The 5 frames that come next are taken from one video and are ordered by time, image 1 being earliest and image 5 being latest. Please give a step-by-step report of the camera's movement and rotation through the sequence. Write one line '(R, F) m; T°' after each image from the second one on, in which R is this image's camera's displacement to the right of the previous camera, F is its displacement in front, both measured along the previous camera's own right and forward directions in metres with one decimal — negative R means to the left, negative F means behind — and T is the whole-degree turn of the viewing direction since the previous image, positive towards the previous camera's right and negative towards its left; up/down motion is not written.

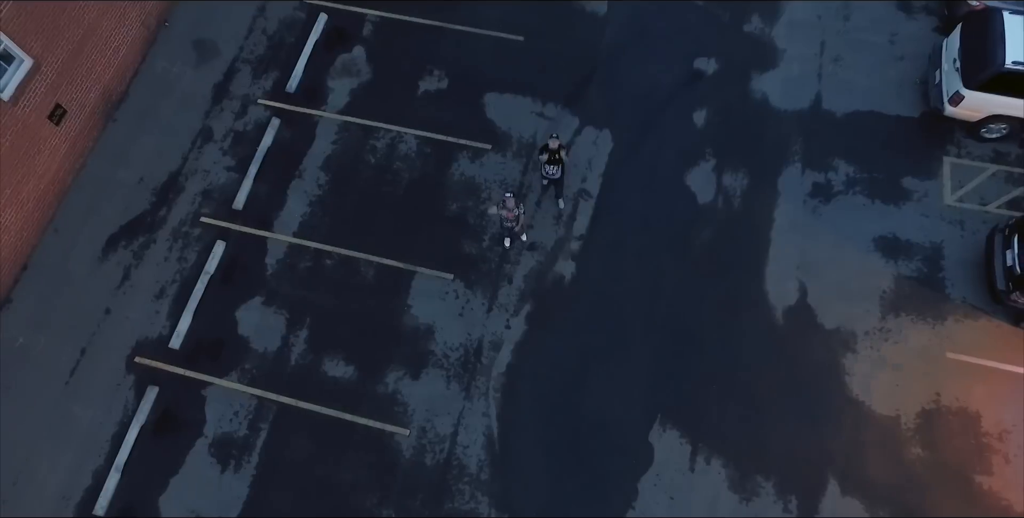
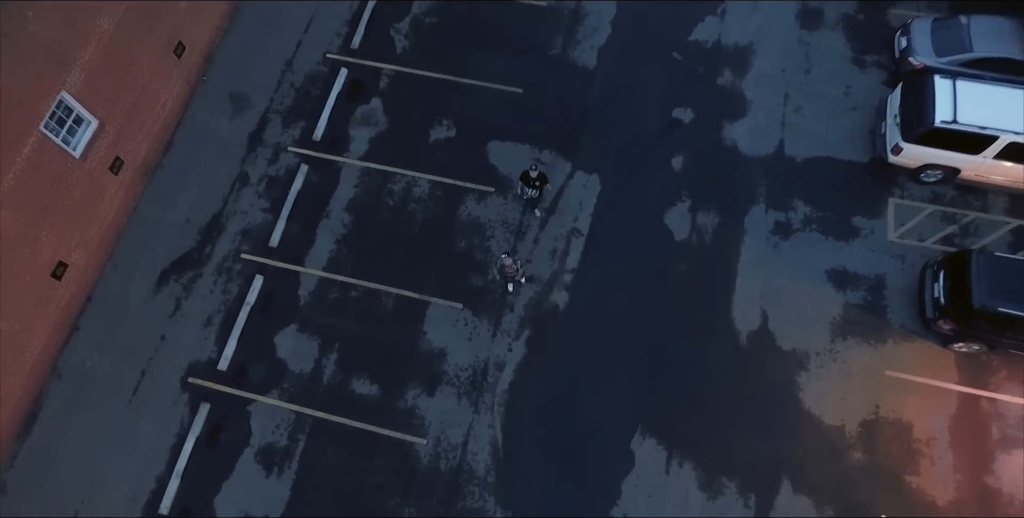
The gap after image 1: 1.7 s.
(0.0, -1.6) m; 0°
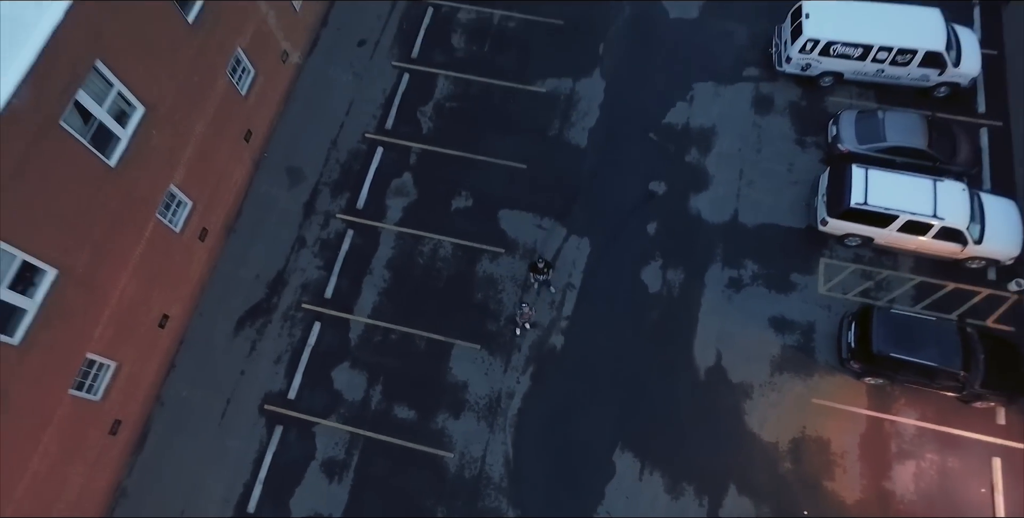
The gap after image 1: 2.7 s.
(-0.1, -3.1) m; 0°
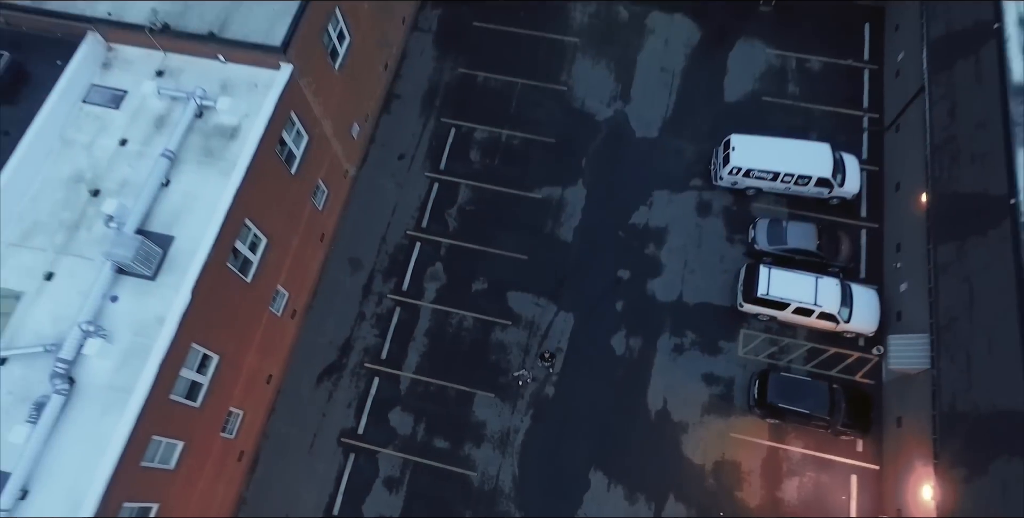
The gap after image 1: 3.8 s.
(-0.1, -5.9) m; 0°
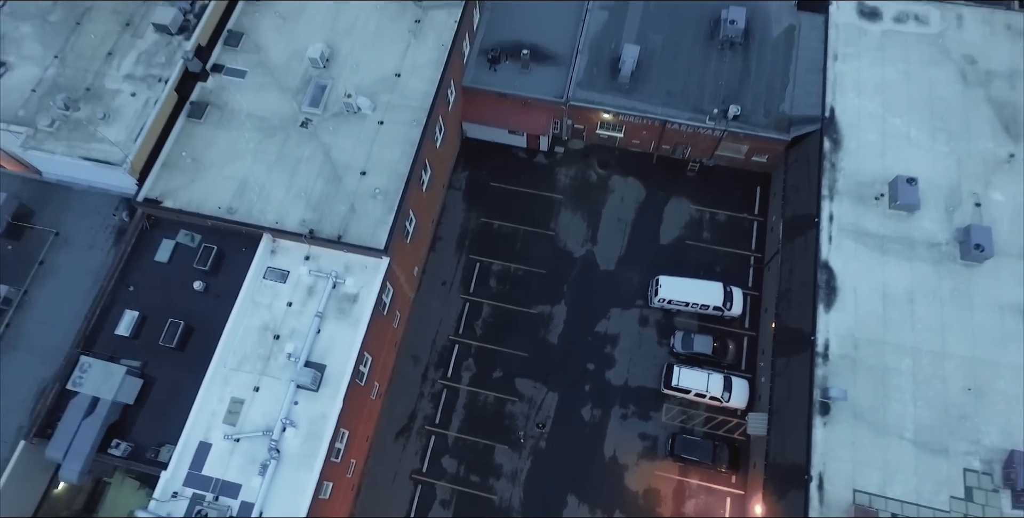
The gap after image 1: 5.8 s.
(-0.2, -12.4) m; 0°
